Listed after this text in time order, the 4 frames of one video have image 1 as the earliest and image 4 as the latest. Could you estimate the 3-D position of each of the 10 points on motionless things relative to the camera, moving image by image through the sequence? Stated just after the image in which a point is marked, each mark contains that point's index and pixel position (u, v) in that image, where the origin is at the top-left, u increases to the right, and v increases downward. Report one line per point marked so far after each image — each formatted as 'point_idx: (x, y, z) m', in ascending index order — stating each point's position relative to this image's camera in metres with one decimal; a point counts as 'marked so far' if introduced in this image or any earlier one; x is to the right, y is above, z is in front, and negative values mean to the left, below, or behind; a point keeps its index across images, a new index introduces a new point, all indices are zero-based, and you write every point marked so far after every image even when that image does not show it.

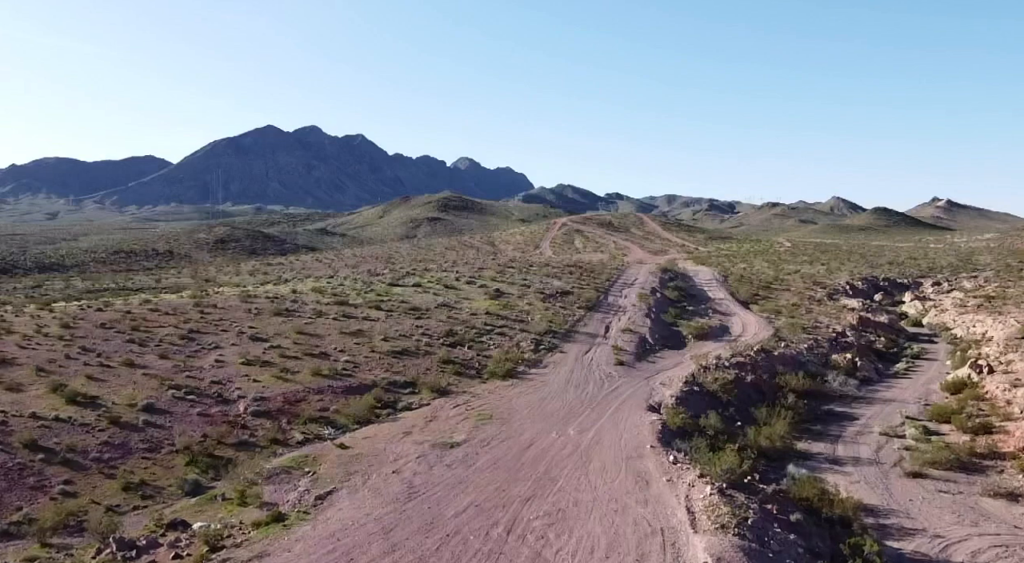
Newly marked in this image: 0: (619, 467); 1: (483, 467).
0: (+2.6, -4.5, +19.3) m
1: (-0.7, -4.5, +19.4) m
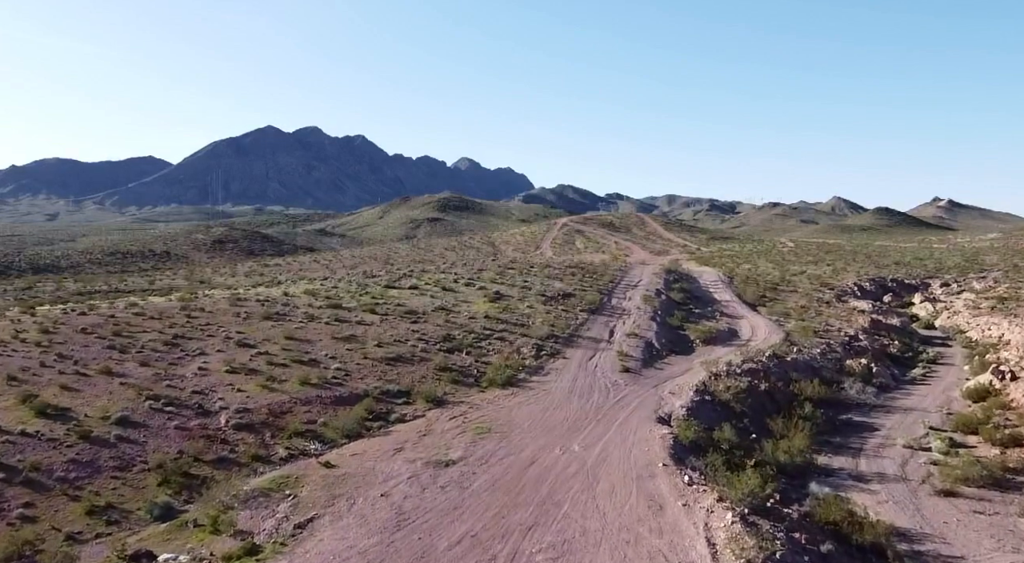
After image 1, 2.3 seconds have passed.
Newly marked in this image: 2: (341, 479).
0: (+2.6, -4.6, +17.7) m
1: (-0.7, -4.5, +17.7) m
2: (-3.9, -4.5, +18.5) m
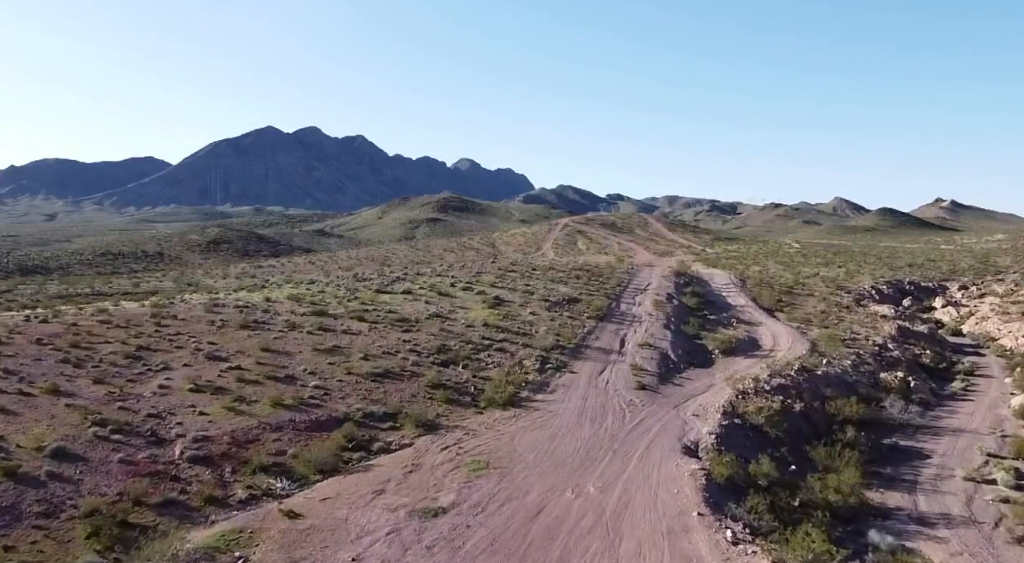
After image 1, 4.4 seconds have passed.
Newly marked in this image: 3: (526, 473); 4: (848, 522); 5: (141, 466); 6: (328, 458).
0: (+2.6, -4.8, +14.3) m
1: (-0.6, -4.7, +14.4) m
2: (-3.9, -4.7, +15.1) m
3: (+0.3, -4.4, +18.4) m
4: (+7.7, -5.5, +18.7) m
5: (-8.9, -4.4, +19.3) m
6: (-4.6, -4.4, +20.0) m
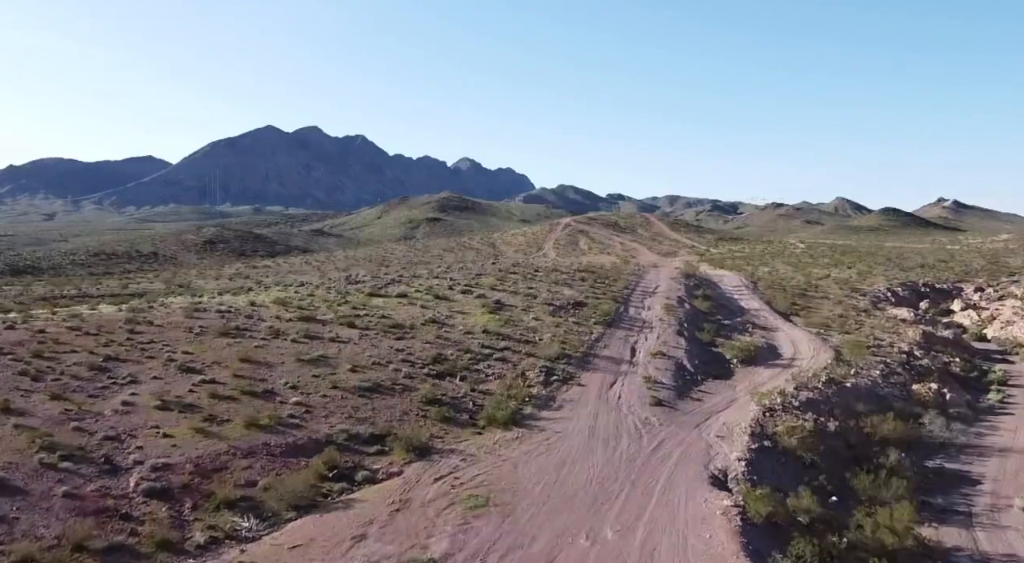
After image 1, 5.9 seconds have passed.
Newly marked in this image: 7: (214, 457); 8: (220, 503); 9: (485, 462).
0: (+2.7, -4.9, +11.7) m
1: (-0.6, -4.9, +11.8) m
2: (-3.8, -4.9, +12.5) m
3: (+0.4, -4.5, +15.8) m
4: (+7.8, -5.7, +16.1) m
5: (-8.8, -4.6, +16.7) m
6: (-4.5, -4.5, +17.4) m
7: (-7.0, -4.1, +19.0) m
8: (-6.1, -4.6, +16.9) m
9: (-0.6, -4.3, +19.2) m
